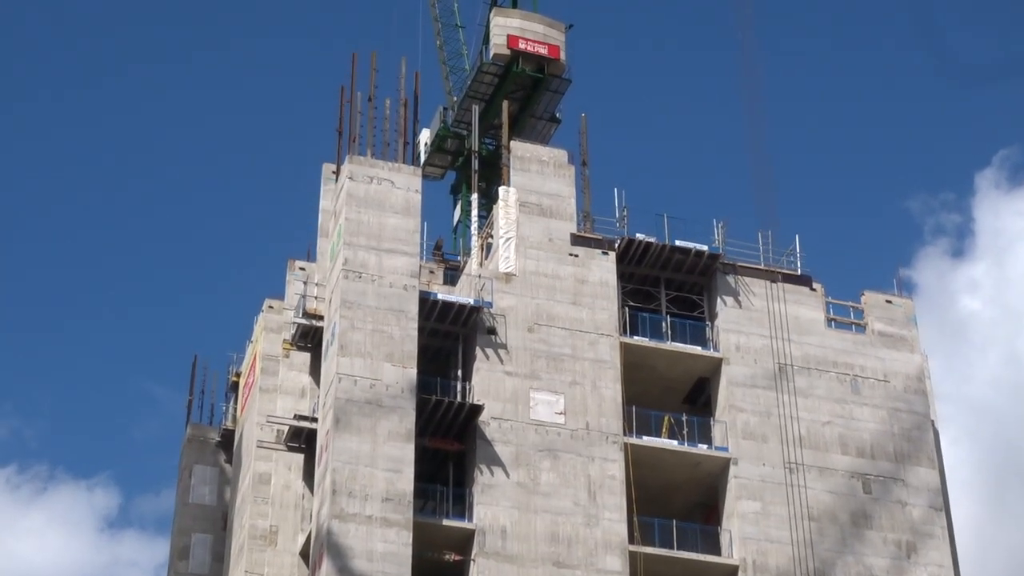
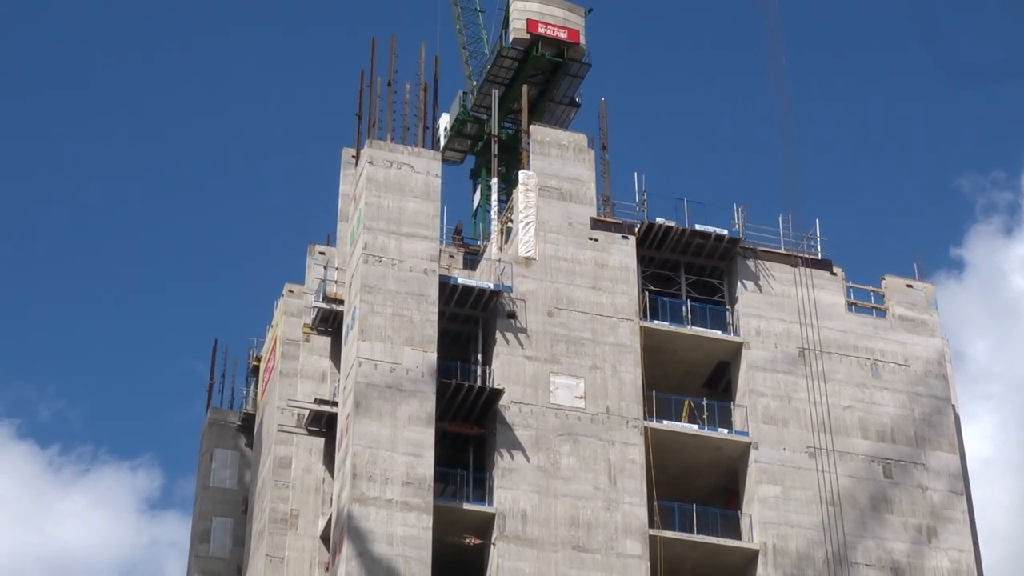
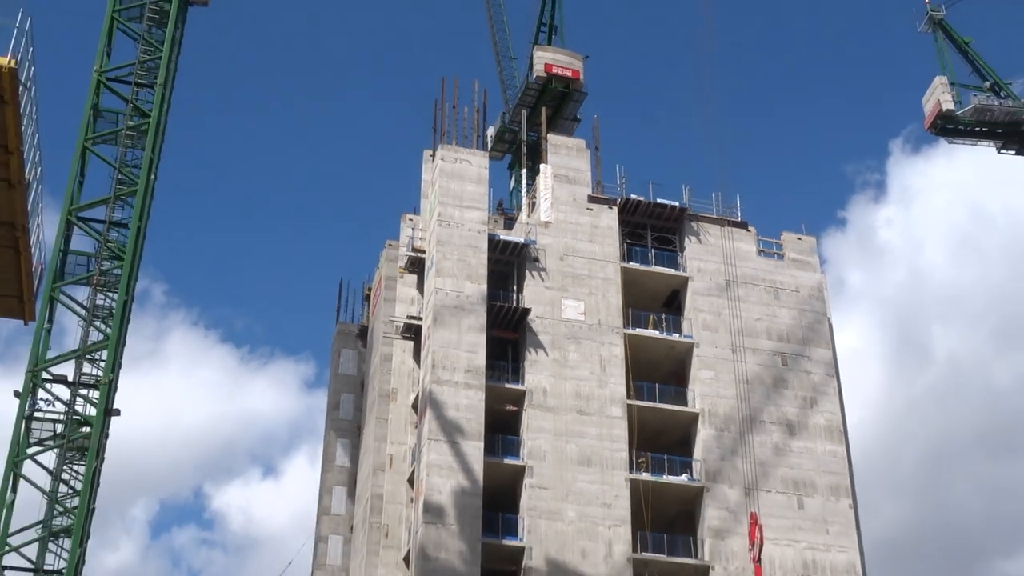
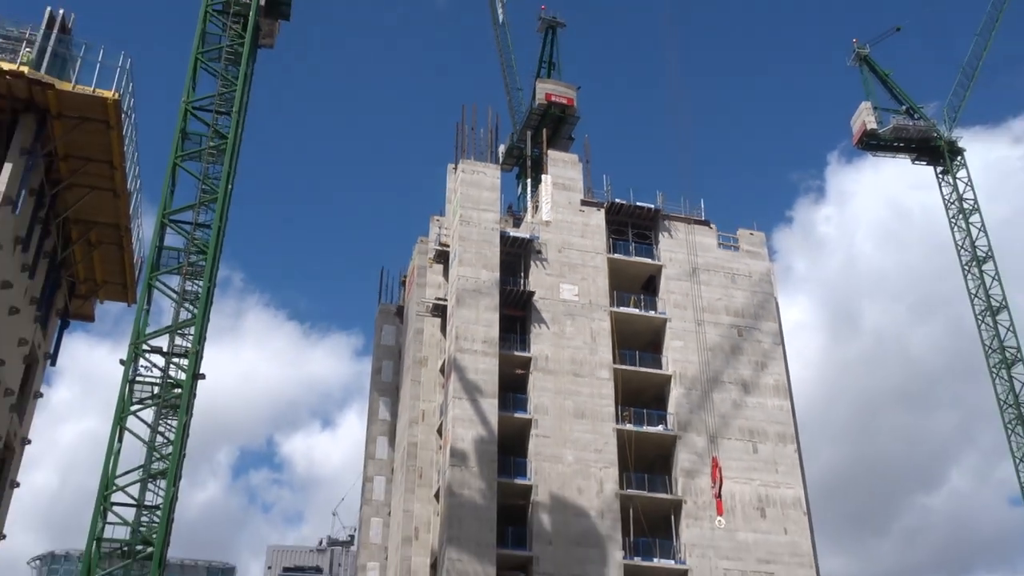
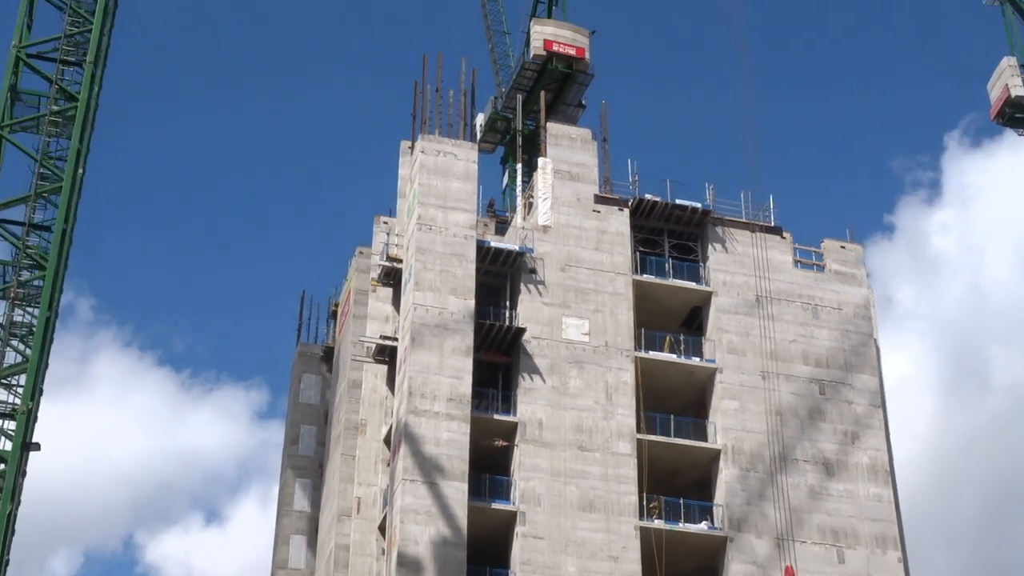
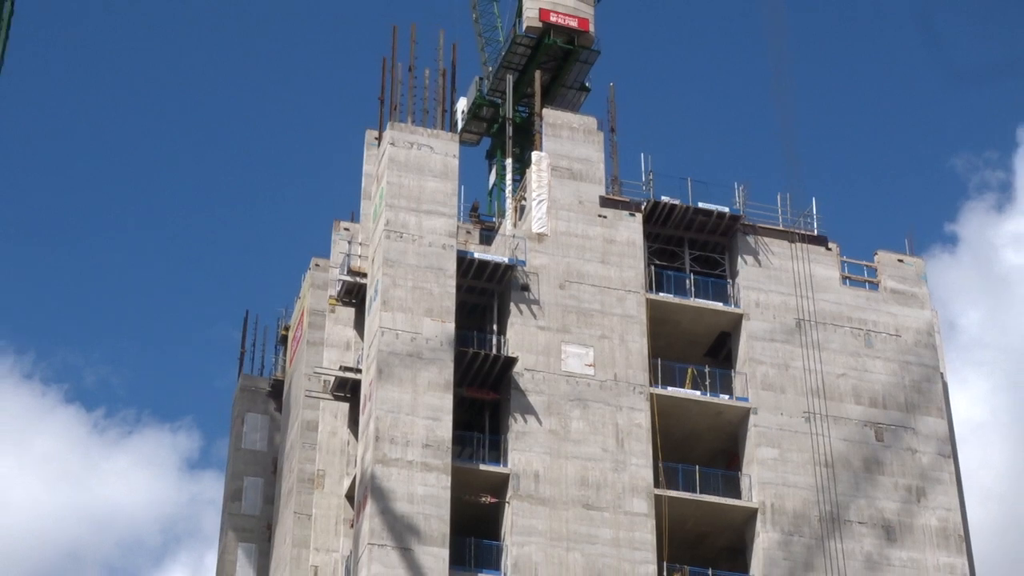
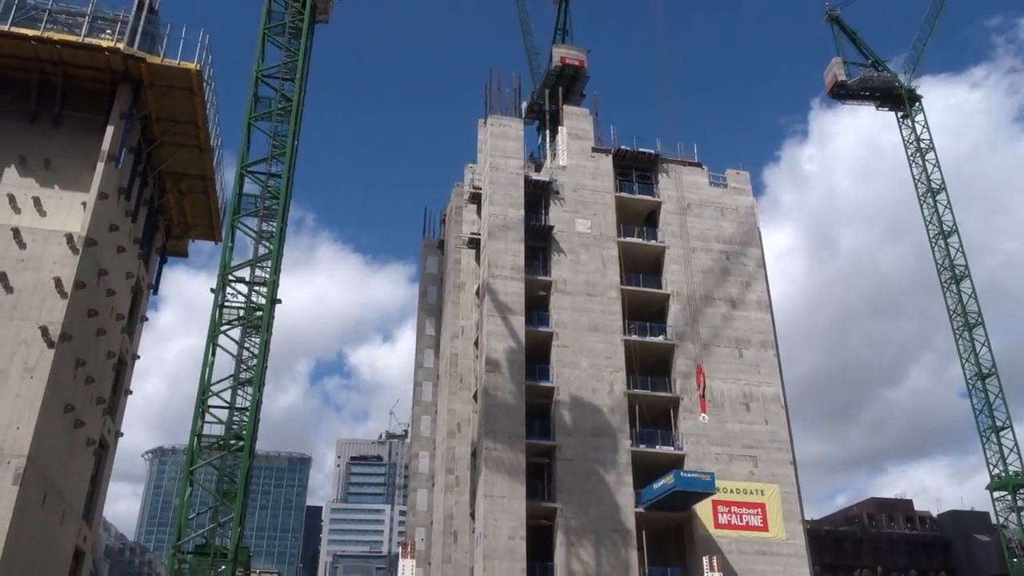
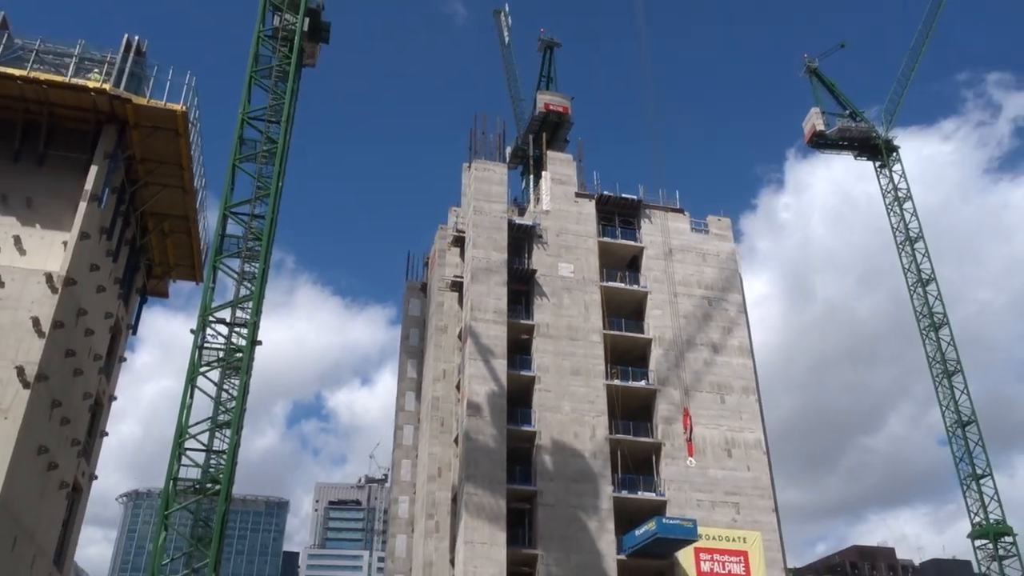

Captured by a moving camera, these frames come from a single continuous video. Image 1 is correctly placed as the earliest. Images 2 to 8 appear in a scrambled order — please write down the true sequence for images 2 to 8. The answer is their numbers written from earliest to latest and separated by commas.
2, 6, 5, 3, 4, 8, 7
